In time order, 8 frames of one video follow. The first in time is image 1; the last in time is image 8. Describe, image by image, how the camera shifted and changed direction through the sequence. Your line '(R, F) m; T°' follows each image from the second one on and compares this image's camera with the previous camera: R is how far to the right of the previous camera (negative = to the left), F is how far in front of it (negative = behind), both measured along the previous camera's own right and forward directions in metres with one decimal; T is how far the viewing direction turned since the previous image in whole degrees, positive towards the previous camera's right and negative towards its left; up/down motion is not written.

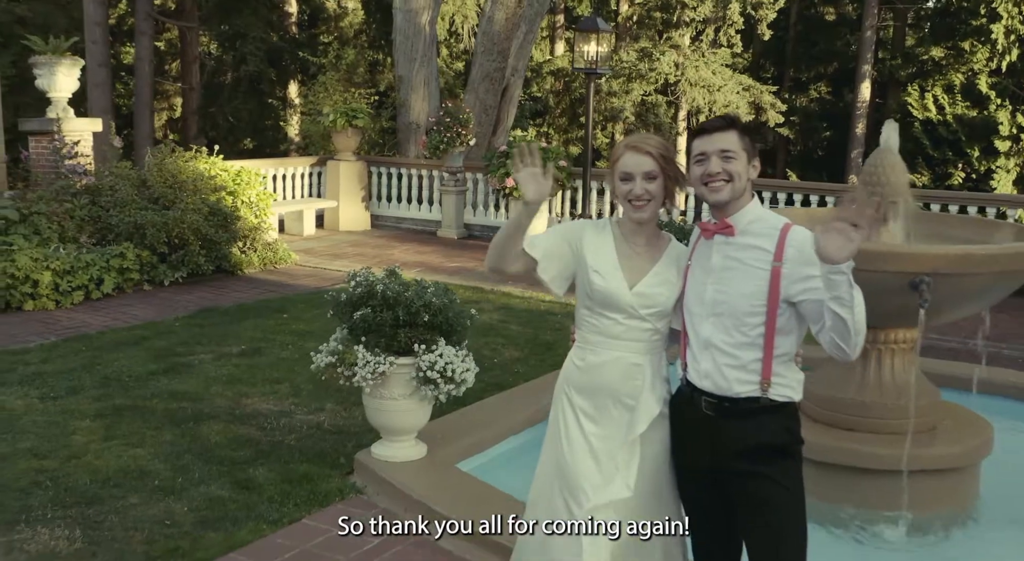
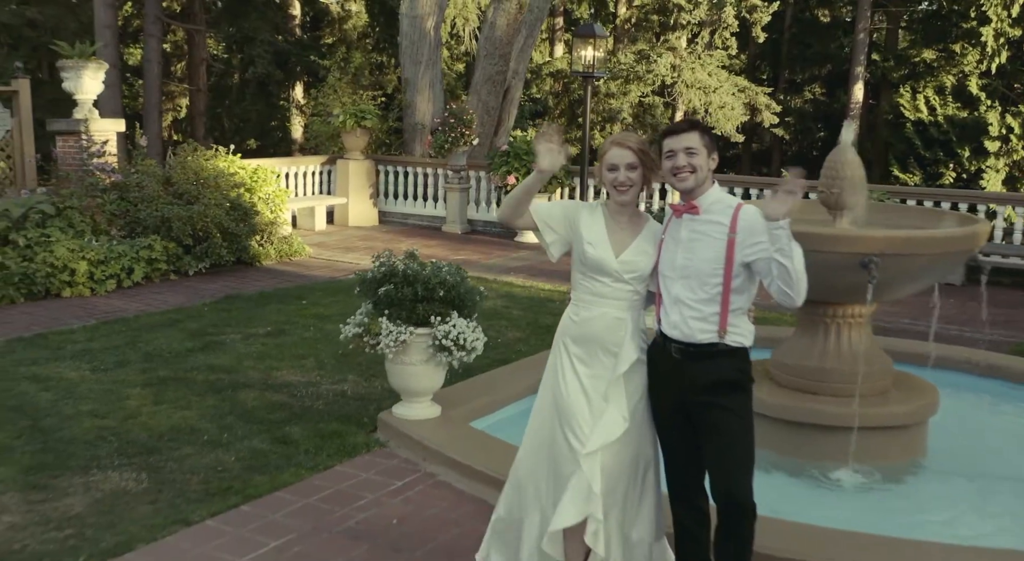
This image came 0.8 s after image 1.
(0.0, -0.5) m; 0°
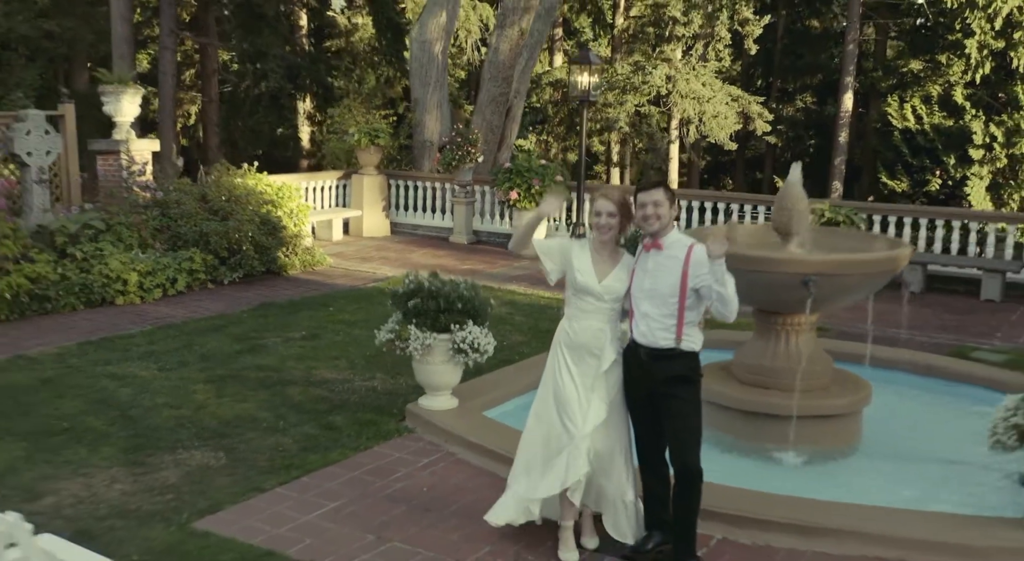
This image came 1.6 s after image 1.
(0.0, -0.9) m; 0°
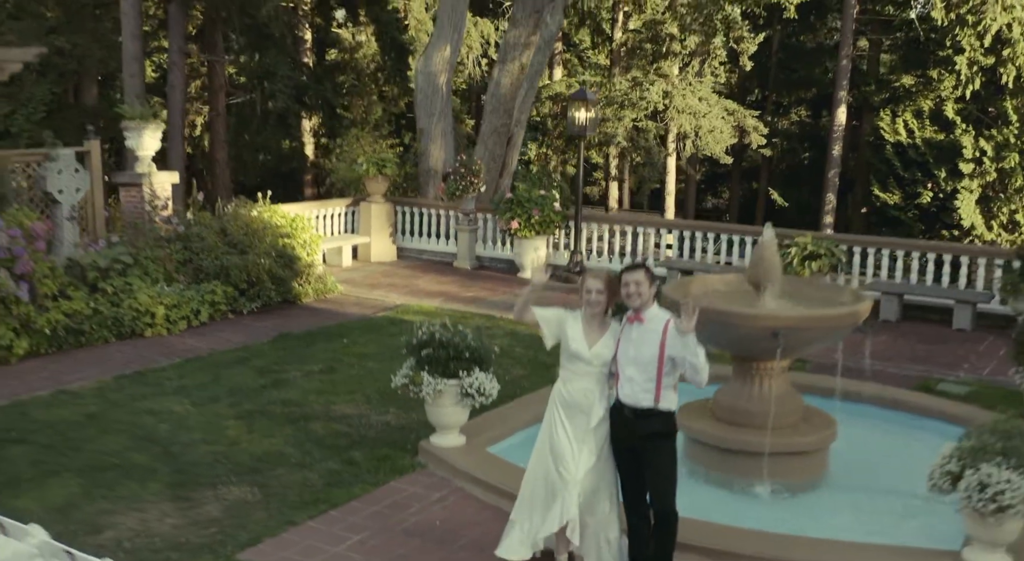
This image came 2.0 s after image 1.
(0.0, -0.6) m; 0°
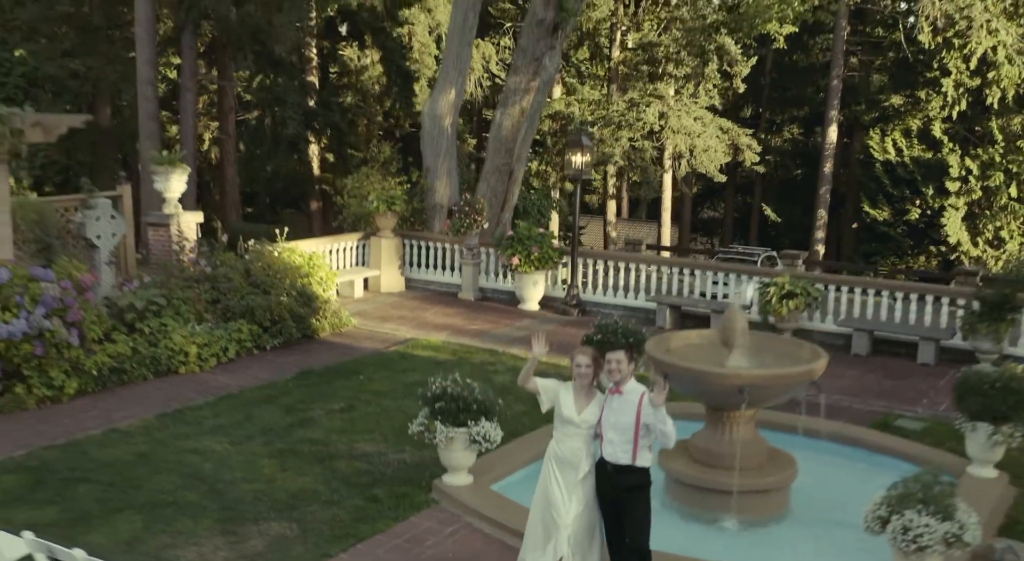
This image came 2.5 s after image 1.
(0.0, -0.9) m; 0°
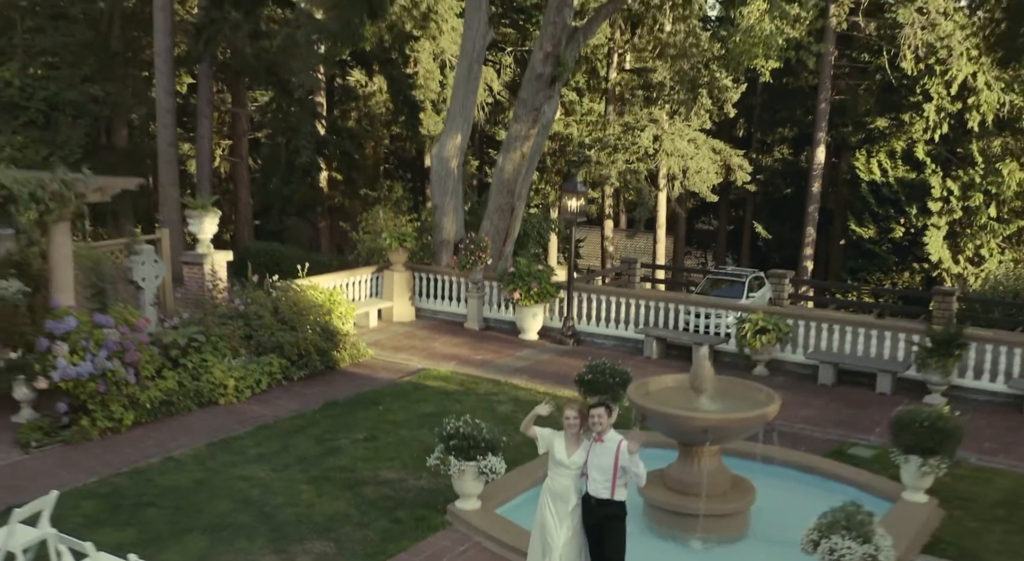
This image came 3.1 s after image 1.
(0.0, -1.2) m; 0°
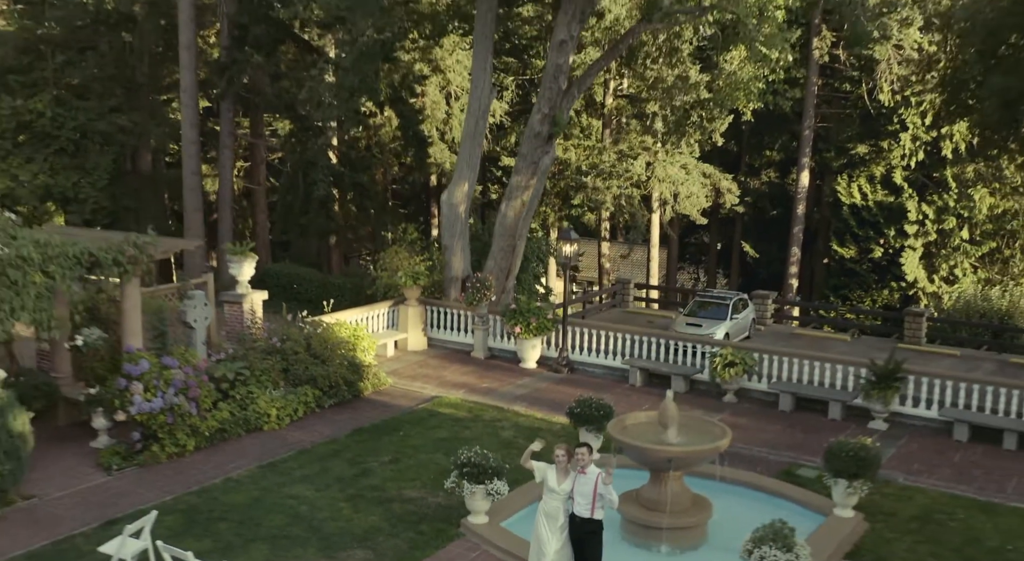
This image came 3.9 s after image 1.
(0.0, -1.8) m; 0°
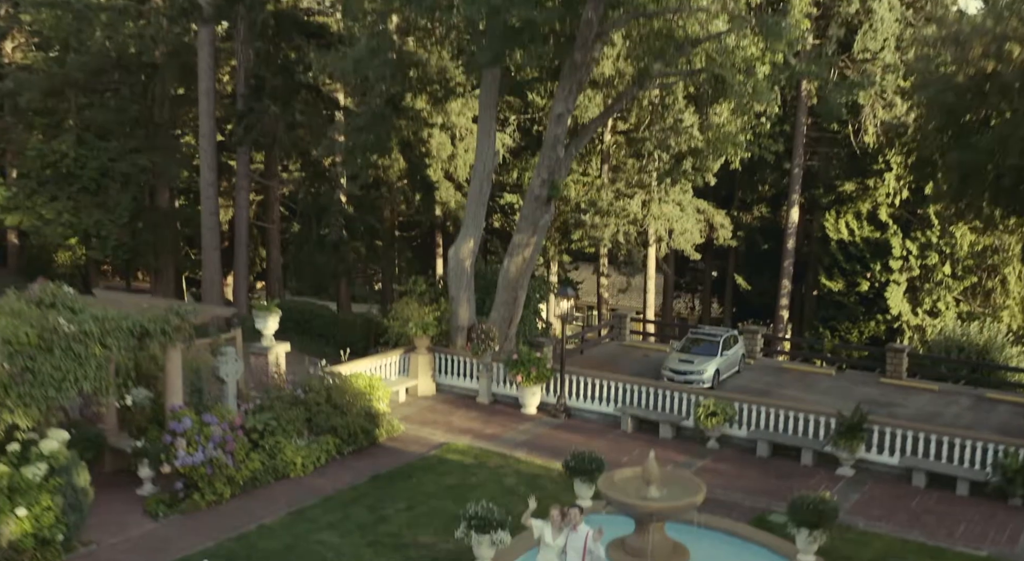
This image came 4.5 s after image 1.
(0.0, -1.4) m; 0°
